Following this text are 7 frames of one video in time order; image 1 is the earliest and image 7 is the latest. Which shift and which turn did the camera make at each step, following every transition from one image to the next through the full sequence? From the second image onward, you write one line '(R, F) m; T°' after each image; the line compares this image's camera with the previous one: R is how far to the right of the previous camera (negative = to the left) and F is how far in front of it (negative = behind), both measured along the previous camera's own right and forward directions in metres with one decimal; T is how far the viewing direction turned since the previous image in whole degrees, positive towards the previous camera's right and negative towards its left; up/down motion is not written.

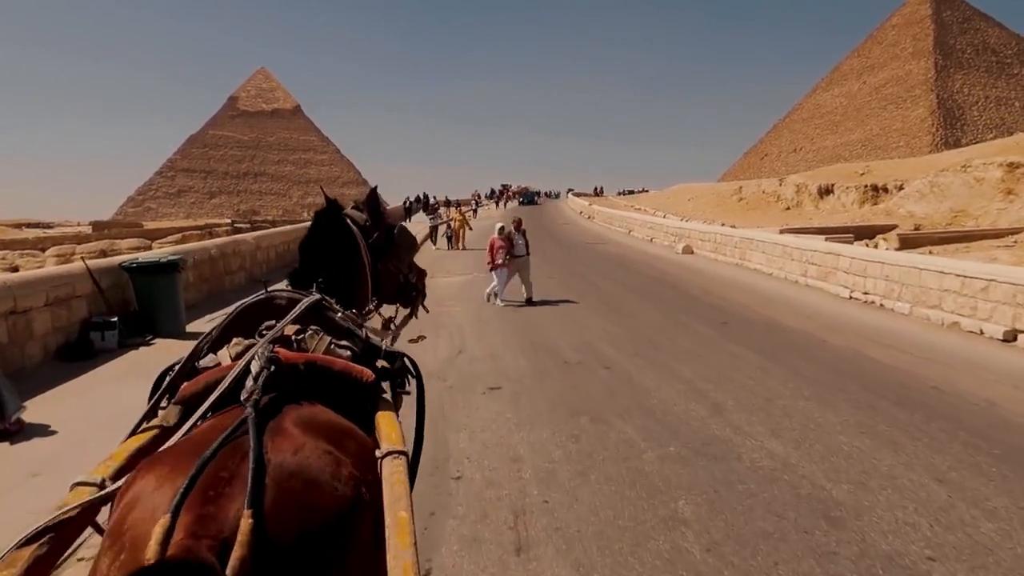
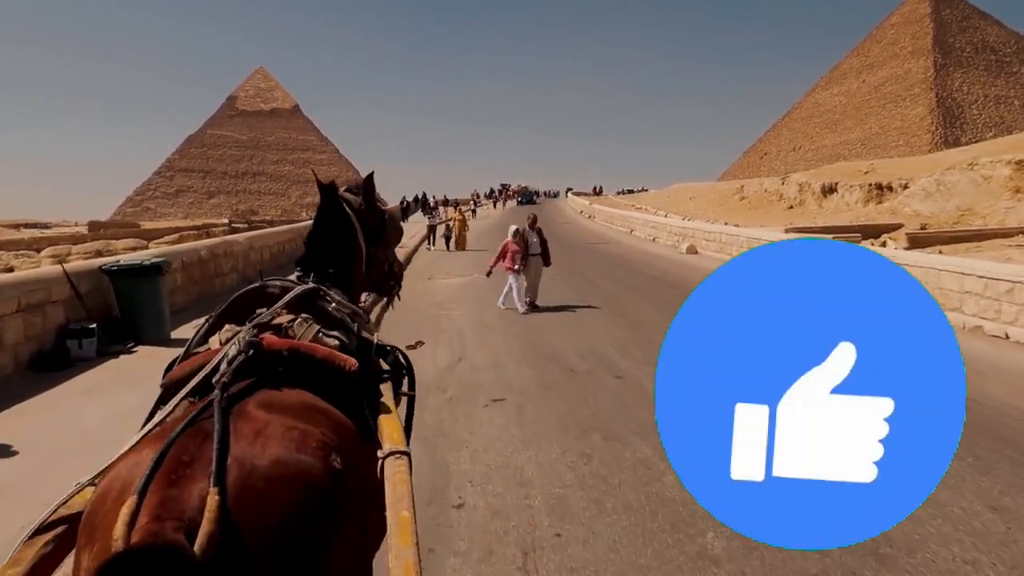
(0.0, +0.5) m; 0°
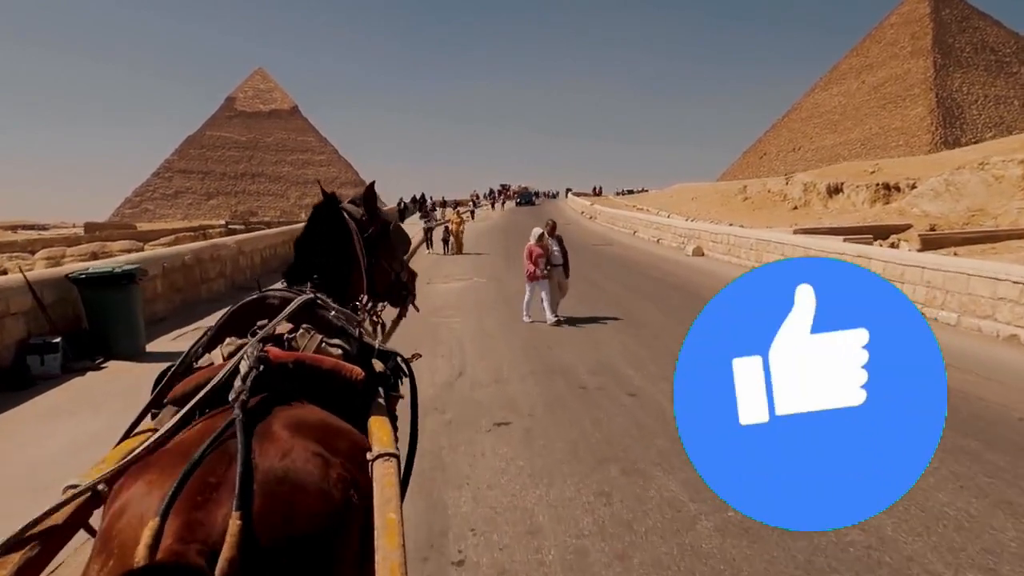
(-0.1, +0.7) m; 0°
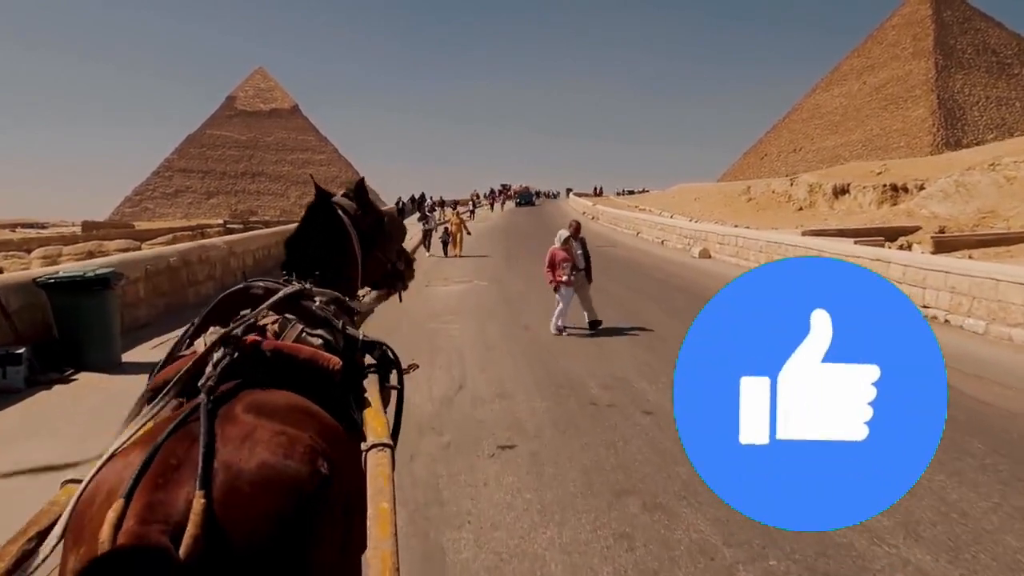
(0.0, +0.6) m; 0°
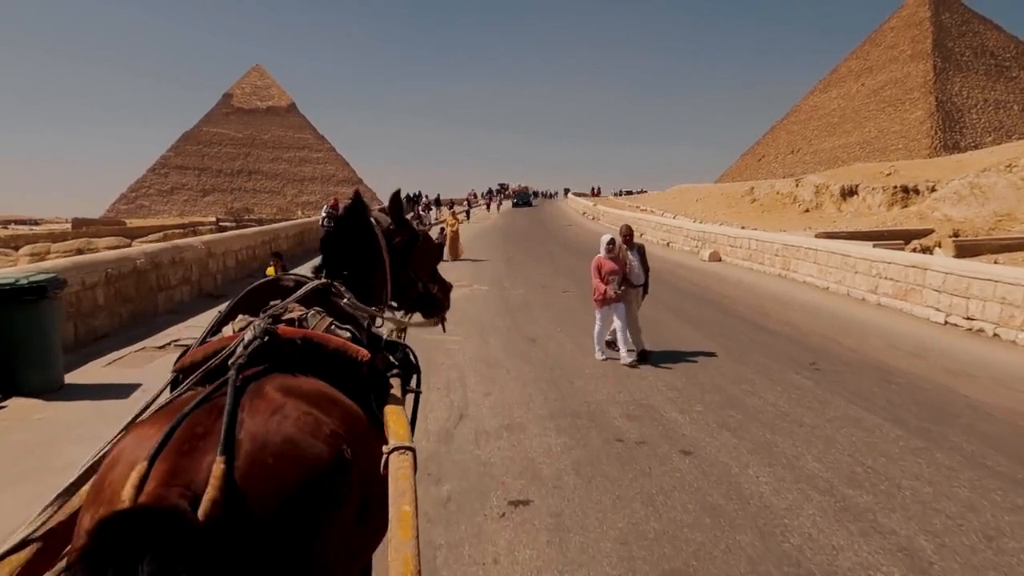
(-0.1, +1.1) m; 0°
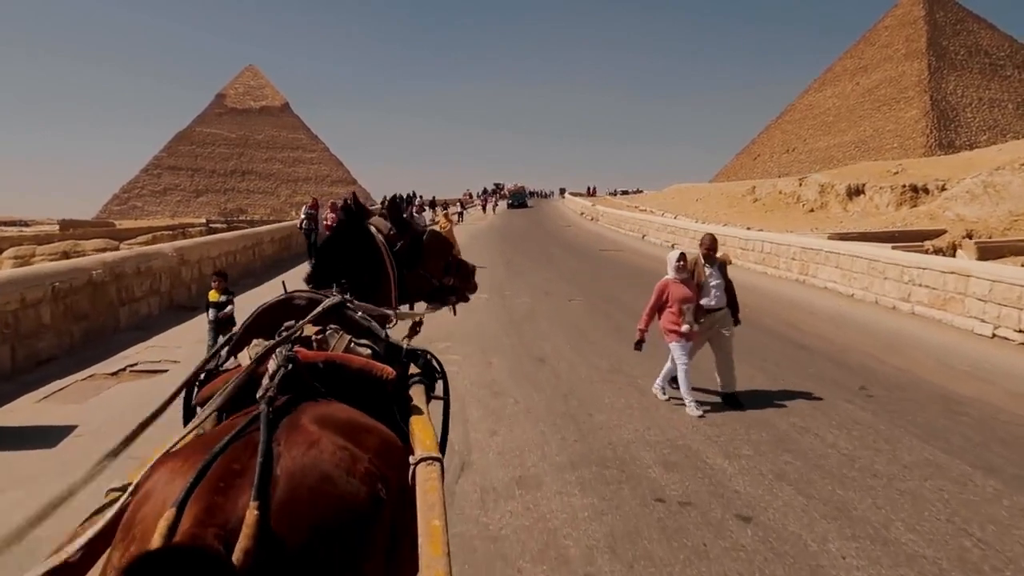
(-0.1, +1.1) m; 0°
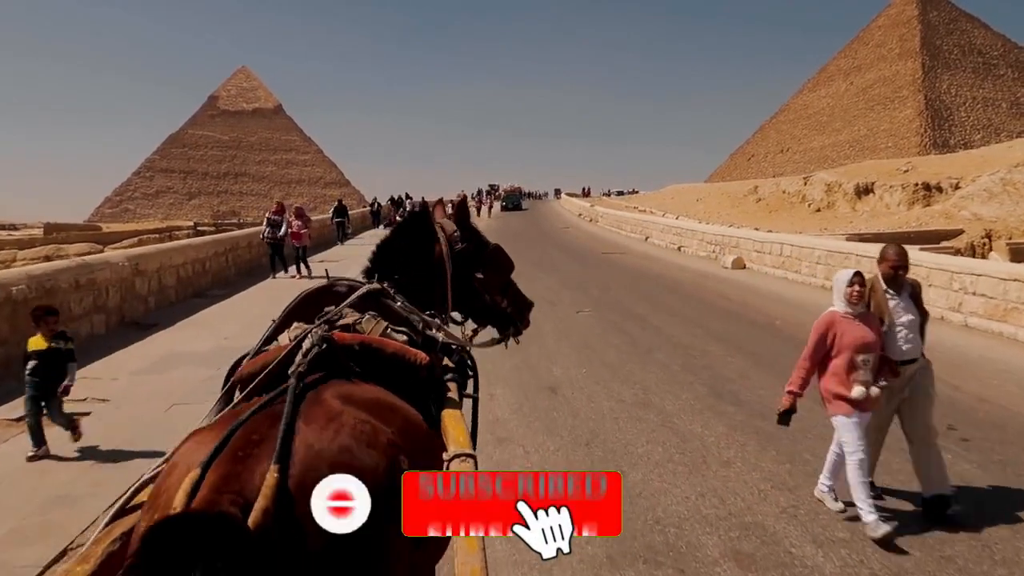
(-0.1, +1.4) m; 0°
